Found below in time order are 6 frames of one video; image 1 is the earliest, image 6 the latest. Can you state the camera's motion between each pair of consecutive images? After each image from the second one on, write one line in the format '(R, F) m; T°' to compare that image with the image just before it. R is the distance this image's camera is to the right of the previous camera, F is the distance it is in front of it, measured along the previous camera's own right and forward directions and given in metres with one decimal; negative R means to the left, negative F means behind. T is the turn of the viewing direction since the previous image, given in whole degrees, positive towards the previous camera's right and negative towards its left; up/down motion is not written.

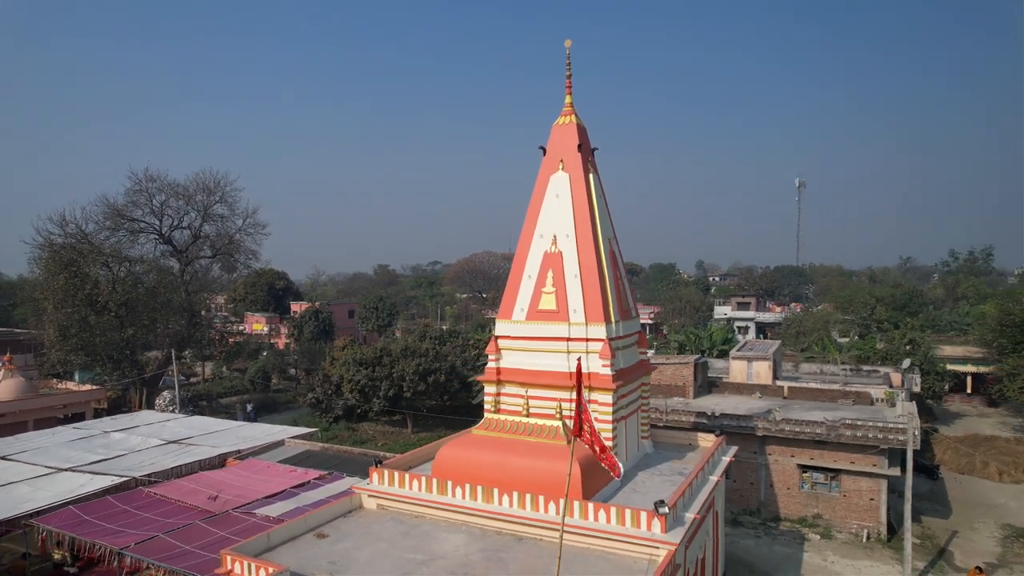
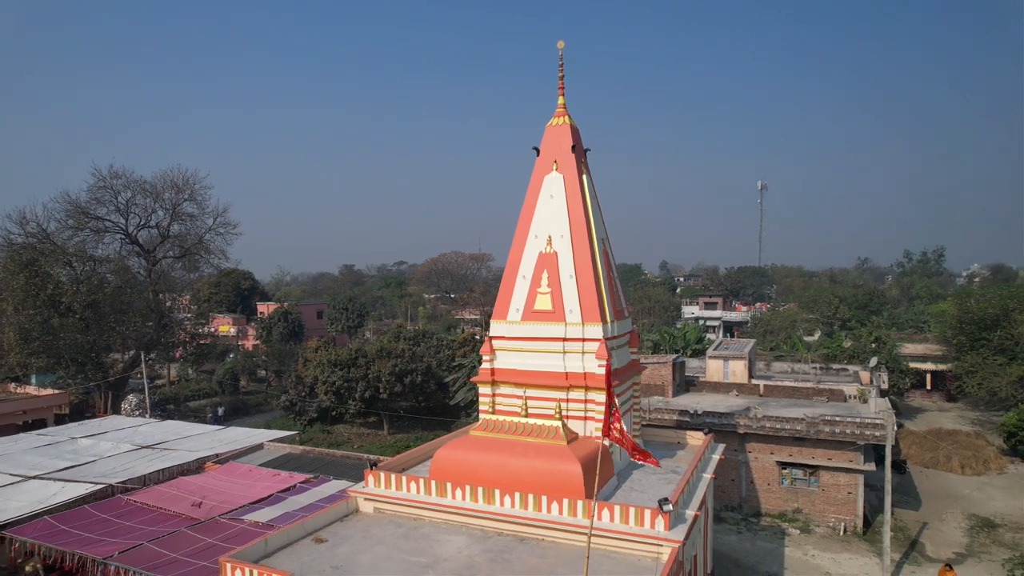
(-0.5, 0.0) m; +3°
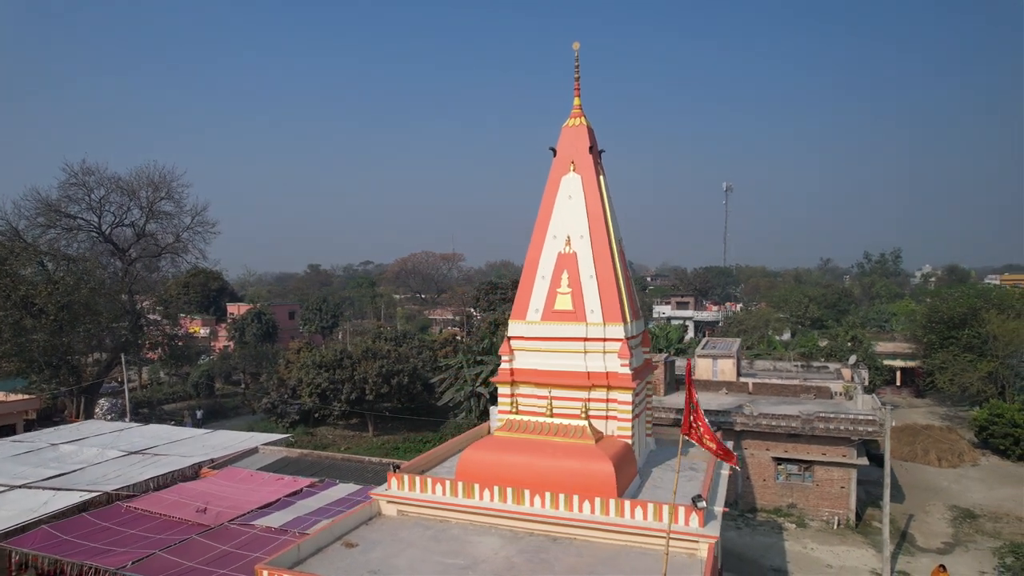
(-0.9, 0.0) m; +3°
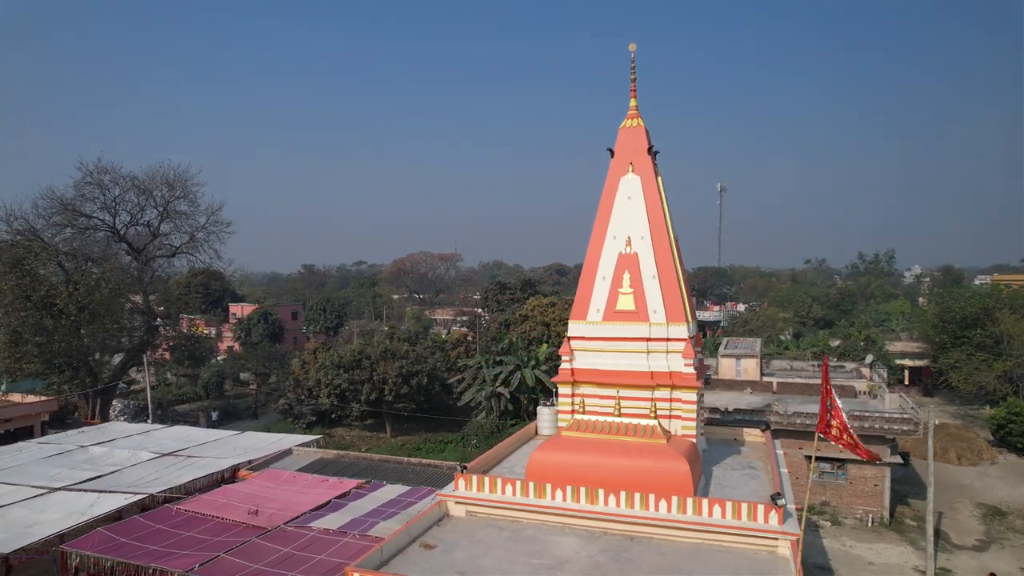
(-1.2, 0.0) m; +1°
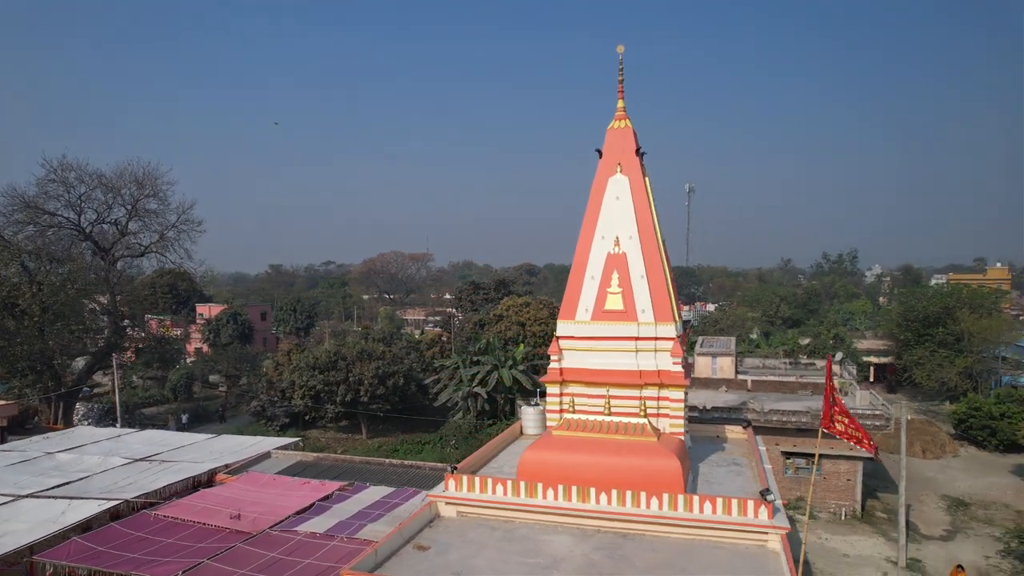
(-0.3, 0.0) m; +3°
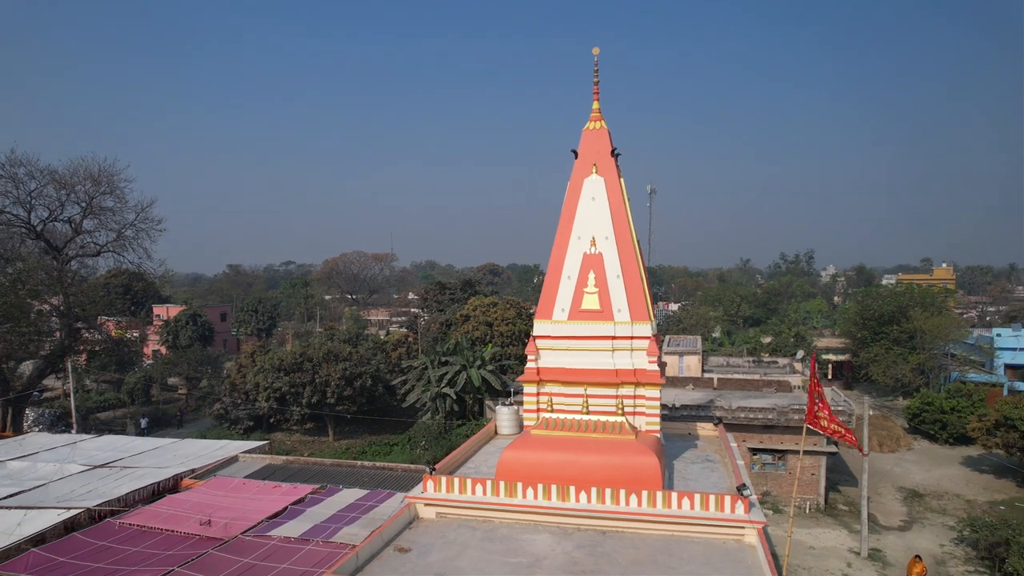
(-0.2, 0.0) m; +3°
